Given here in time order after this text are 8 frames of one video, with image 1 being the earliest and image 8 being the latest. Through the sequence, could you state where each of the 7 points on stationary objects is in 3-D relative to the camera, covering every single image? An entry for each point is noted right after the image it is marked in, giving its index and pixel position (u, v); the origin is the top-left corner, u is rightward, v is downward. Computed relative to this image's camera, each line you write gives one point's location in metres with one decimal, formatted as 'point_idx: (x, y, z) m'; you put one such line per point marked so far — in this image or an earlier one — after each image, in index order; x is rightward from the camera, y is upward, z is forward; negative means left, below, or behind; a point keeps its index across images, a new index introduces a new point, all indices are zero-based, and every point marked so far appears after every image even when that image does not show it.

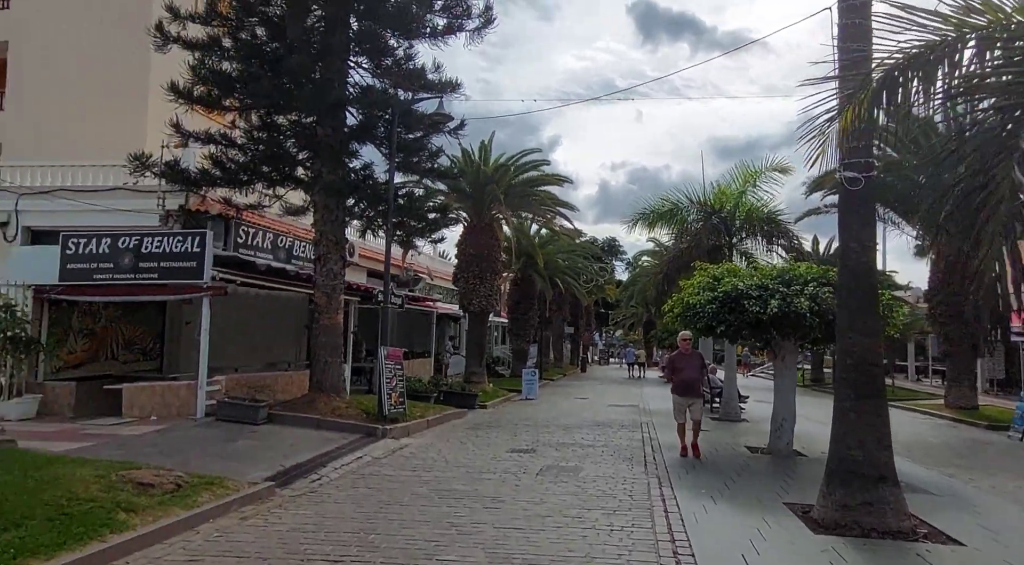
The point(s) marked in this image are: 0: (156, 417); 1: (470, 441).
0: (-6.3, -2.4, +12.3) m
1: (-0.7, -2.9, +12.4) m
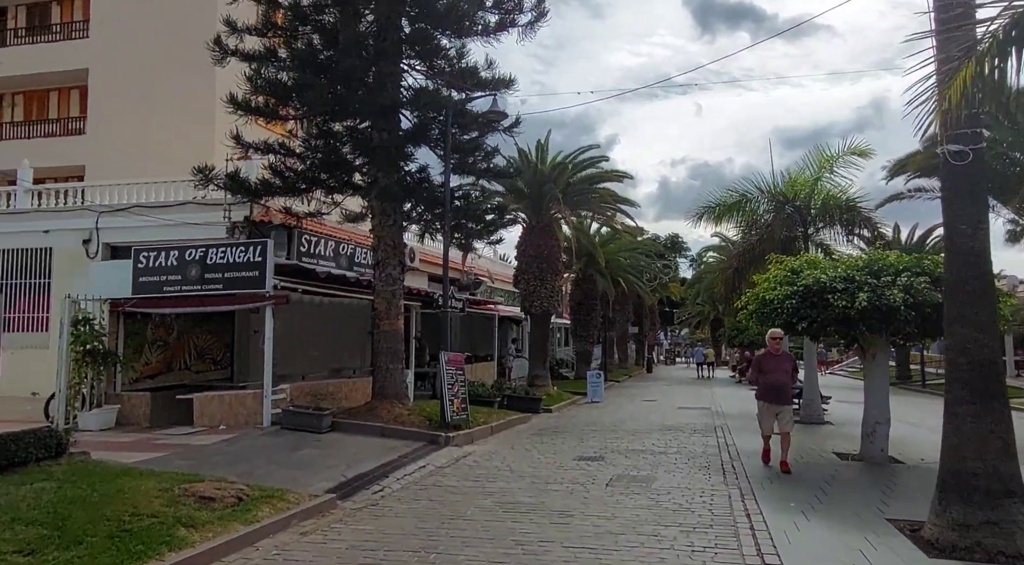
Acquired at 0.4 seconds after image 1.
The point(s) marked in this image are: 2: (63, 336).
0: (-5.1, -2.6, +12.4) m
1: (+0.4, -2.9, +12.0) m
2: (-8.2, -1.0, +12.7) m
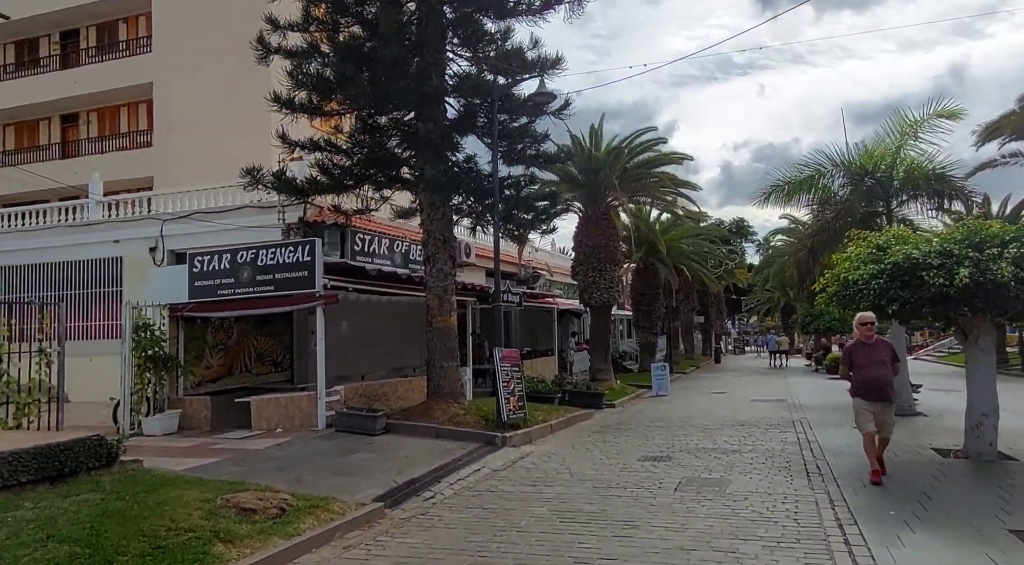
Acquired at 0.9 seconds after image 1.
0: (-4.1, -2.6, +12.2) m
1: (+1.4, -2.7, +11.3) m
2: (-7.1, -1.1, +12.8) m
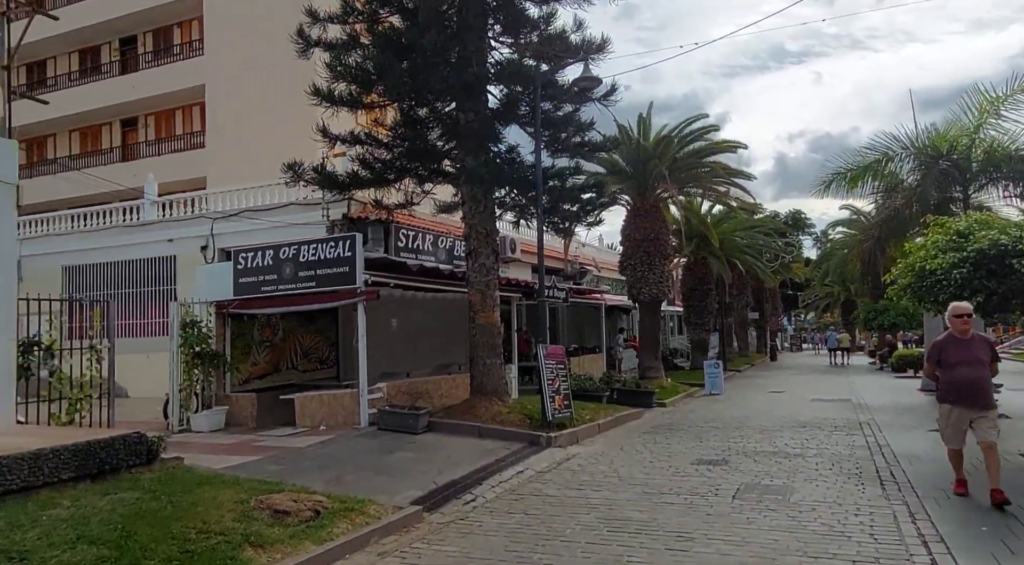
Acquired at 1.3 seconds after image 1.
0: (-3.3, -2.5, +12.1) m
1: (+2.1, -2.6, +10.8) m
2: (-6.3, -1.1, +12.9) m
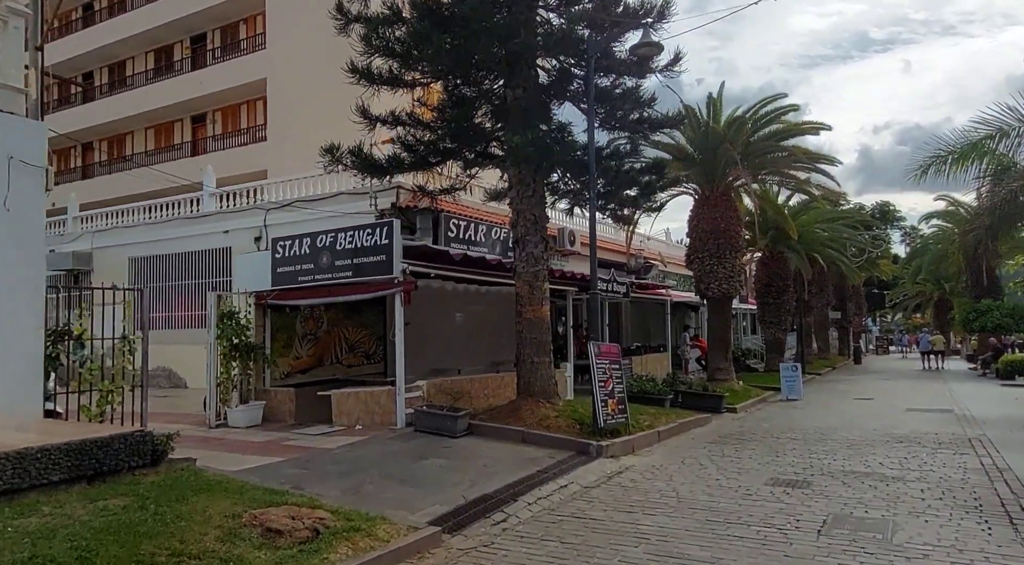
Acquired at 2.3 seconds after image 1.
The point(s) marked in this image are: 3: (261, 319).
0: (-2.5, -2.3, +11.3) m
1: (+2.8, -2.5, +9.5) m
2: (-5.4, -0.9, +12.4) m
3: (-4.7, -0.7, +12.9) m
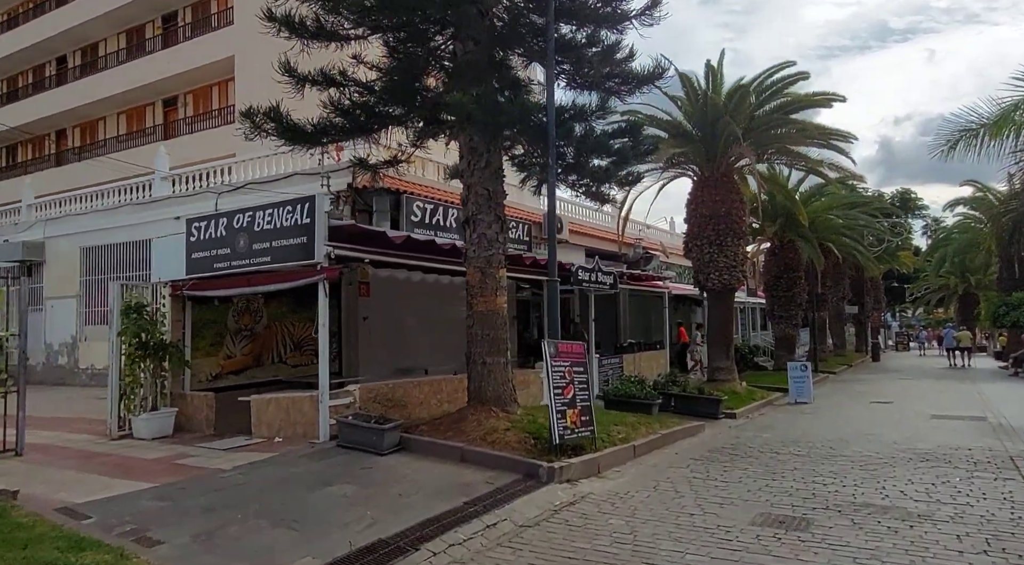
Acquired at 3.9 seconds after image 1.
0: (-3.2, -2.2, +9.6) m
1: (+2.0, -2.3, +7.7) m
2: (-6.1, -0.7, +10.7) m
3: (-5.4, -0.5, +11.2) m
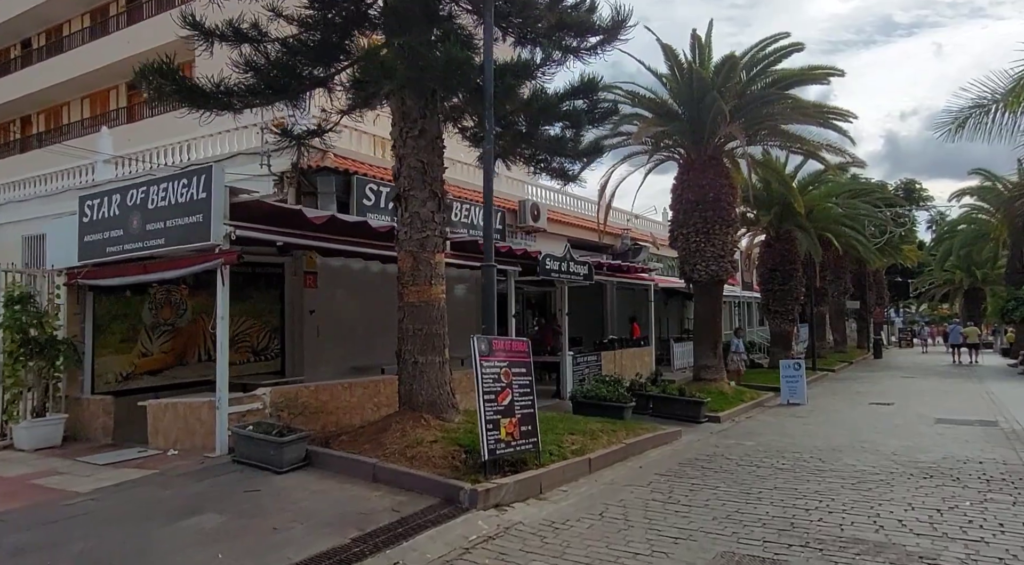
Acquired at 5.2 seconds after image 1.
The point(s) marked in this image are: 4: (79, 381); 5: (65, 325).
0: (-4.0, -2.0, +8.2) m
1: (+1.3, -2.1, +6.3) m
2: (-6.9, -0.5, +9.4) m
3: (-6.1, -0.3, +9.9) m
4: (-6.2, -1.4, +10.1) m
5: (-6.2, -0.6, +9.6) m
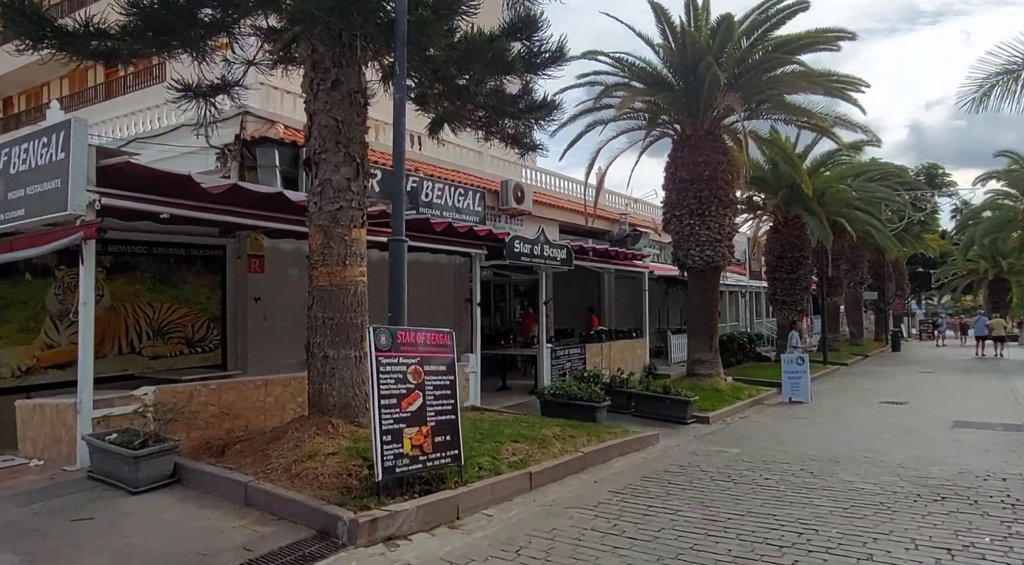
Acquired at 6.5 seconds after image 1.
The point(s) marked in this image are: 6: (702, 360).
0: (-4.7, -1.8, +7.0) m
1: (+0.5, -2.0, +4.9) m
2: (-7.6, -0.3, +8.2) m
3: (-6.8, -0.1, +8.7) m
4: (-6.9, -1.1, +8.9) m
5: (-6.9, -0.3, +8.4) m
6: (+4.3, -1.7, +15.6) m
